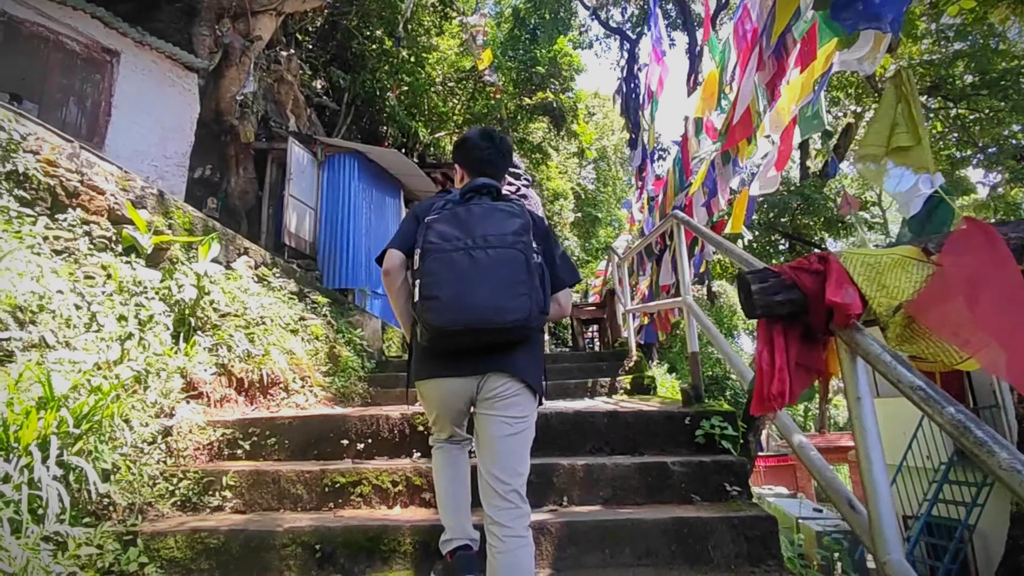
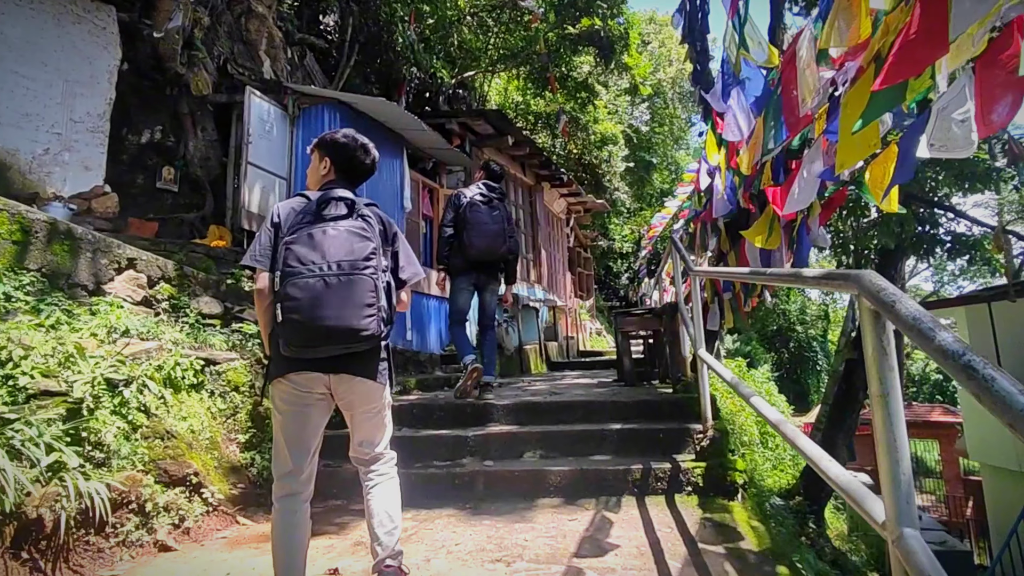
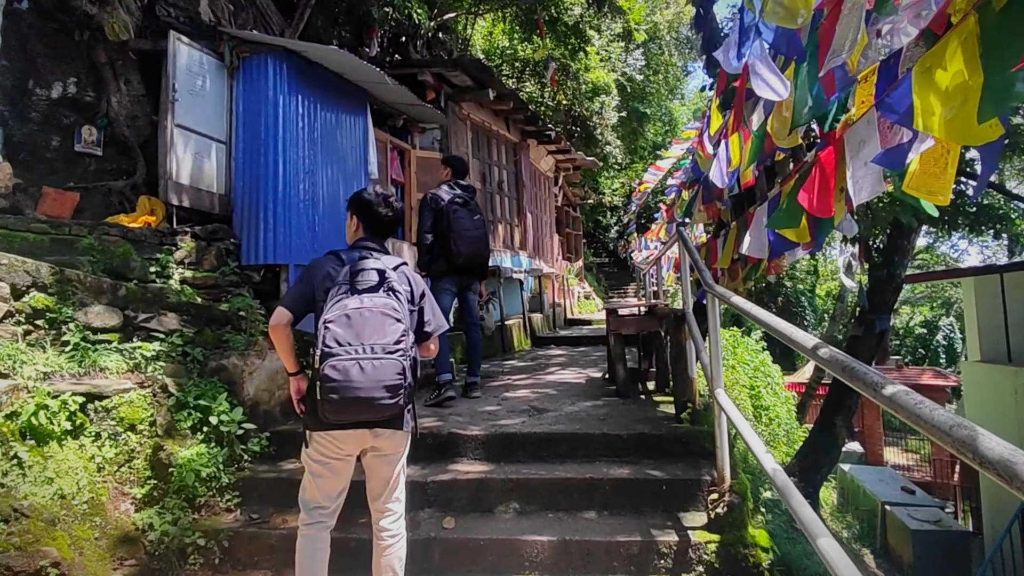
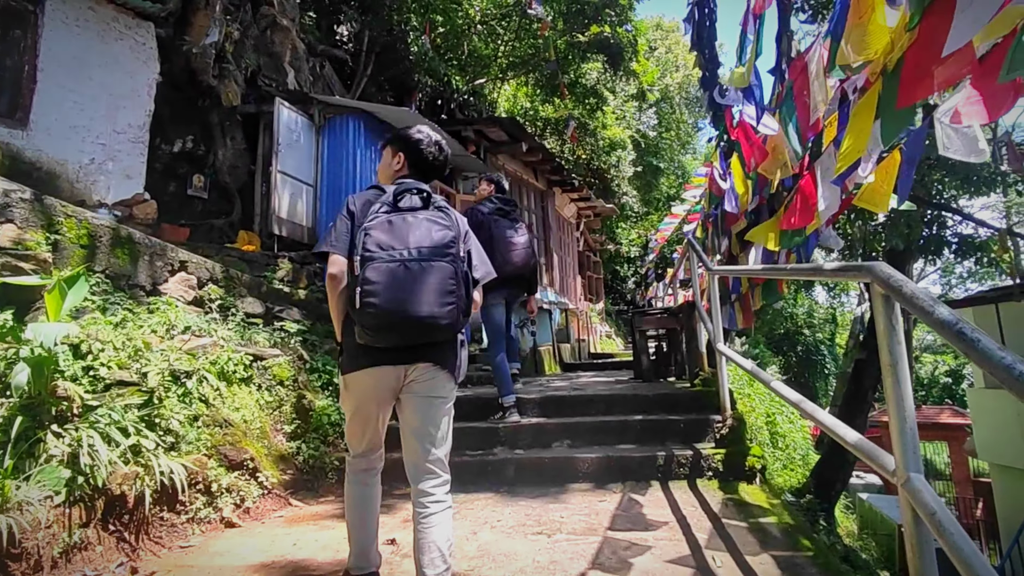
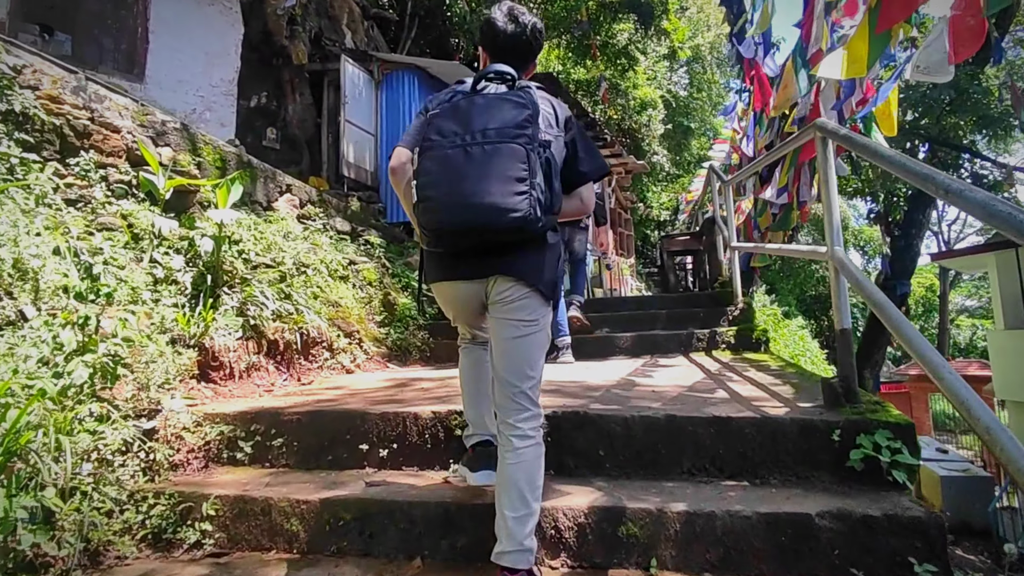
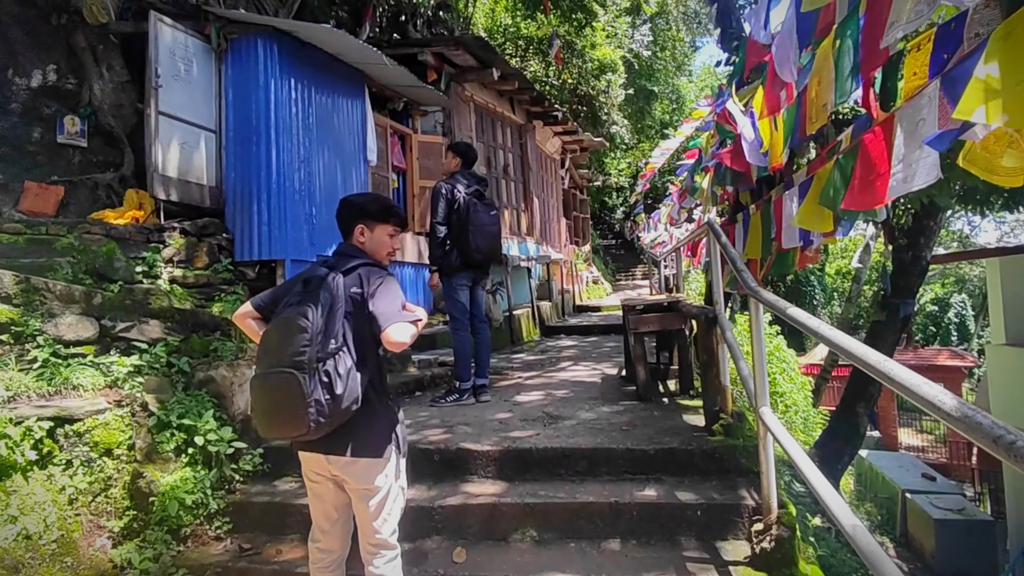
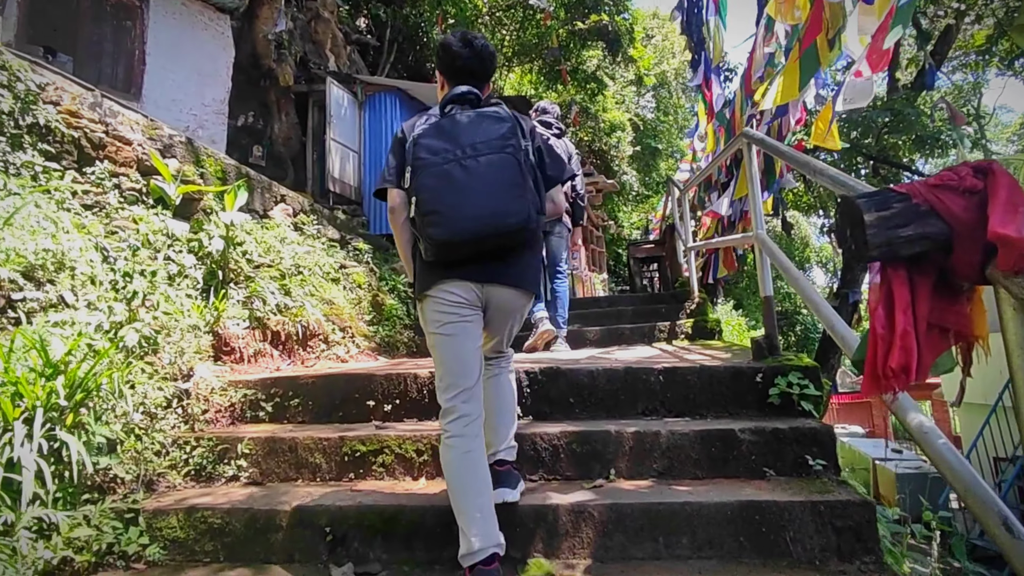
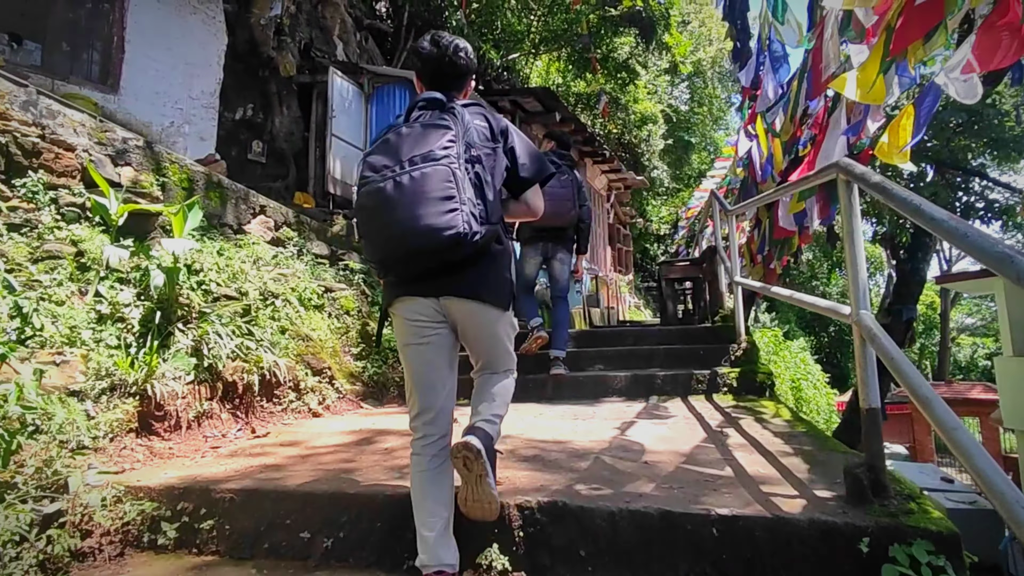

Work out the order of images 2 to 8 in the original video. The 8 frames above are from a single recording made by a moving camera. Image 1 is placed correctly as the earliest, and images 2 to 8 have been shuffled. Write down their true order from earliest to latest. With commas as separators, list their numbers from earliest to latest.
7, 5, 8, 4, 2, 3, 6
